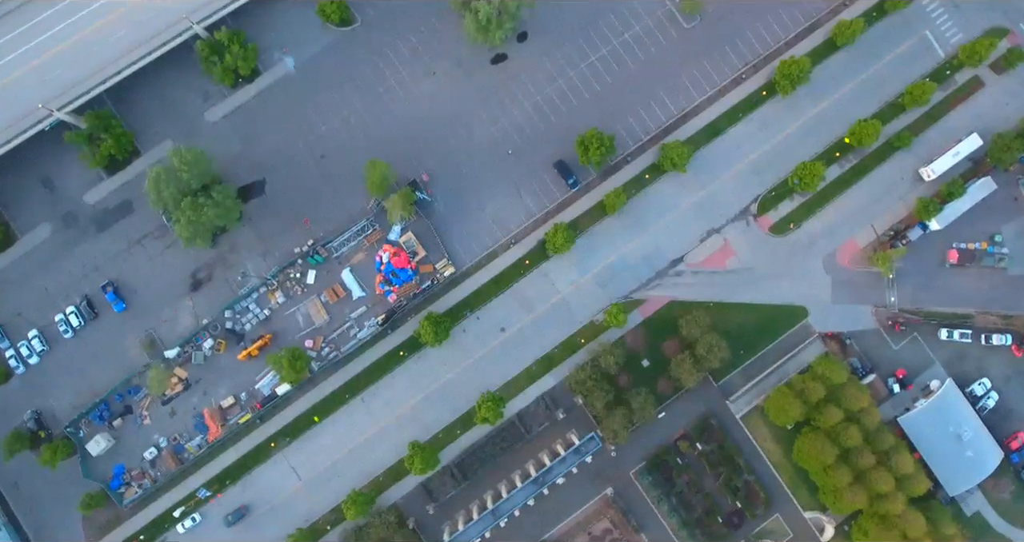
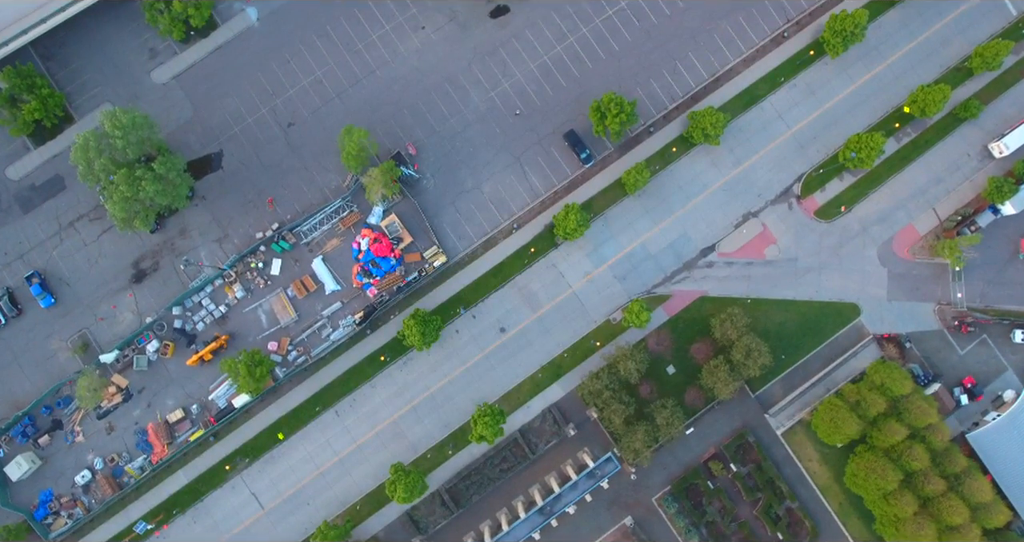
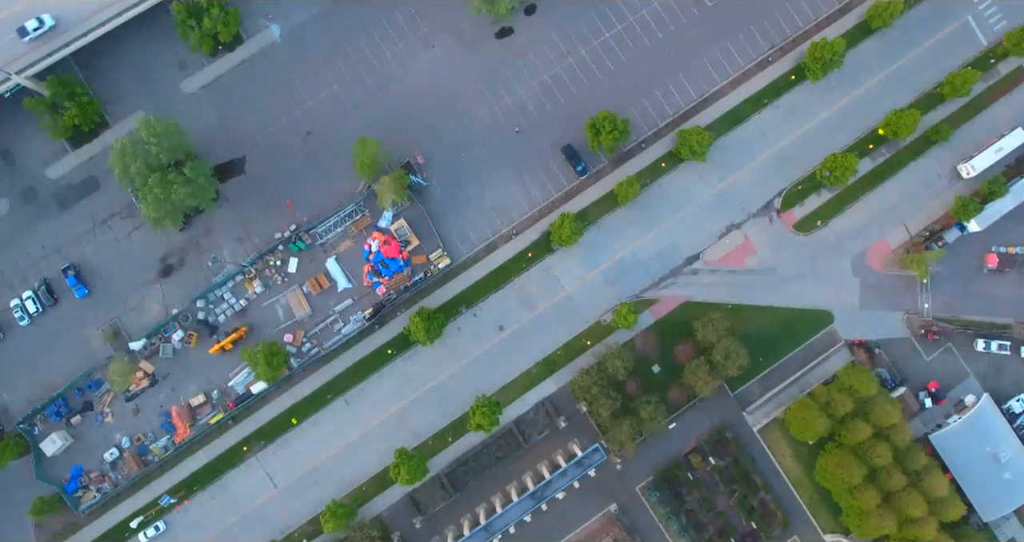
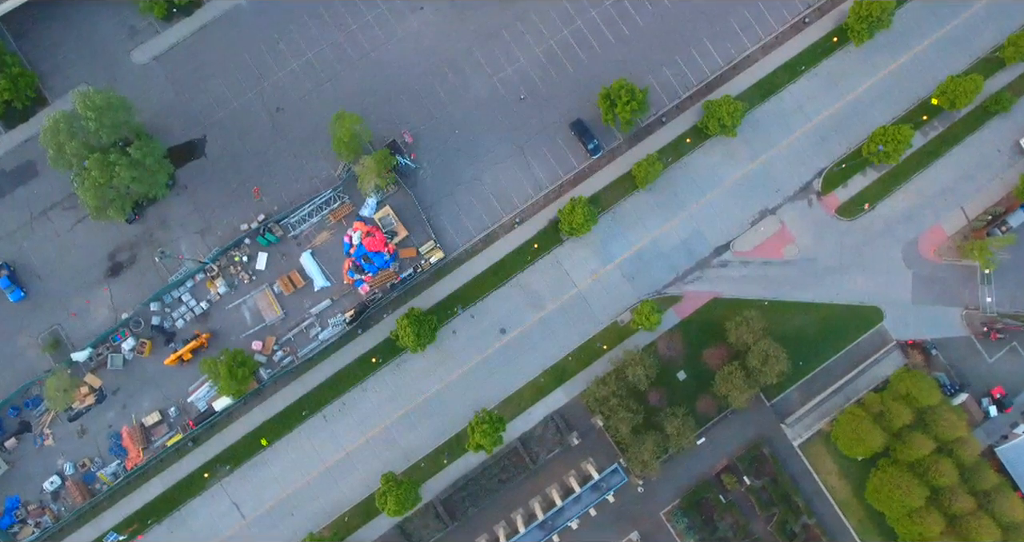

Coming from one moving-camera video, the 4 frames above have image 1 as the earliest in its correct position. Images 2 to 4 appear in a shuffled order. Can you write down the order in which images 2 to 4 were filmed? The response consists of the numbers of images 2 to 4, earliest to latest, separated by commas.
3, 2, 4
